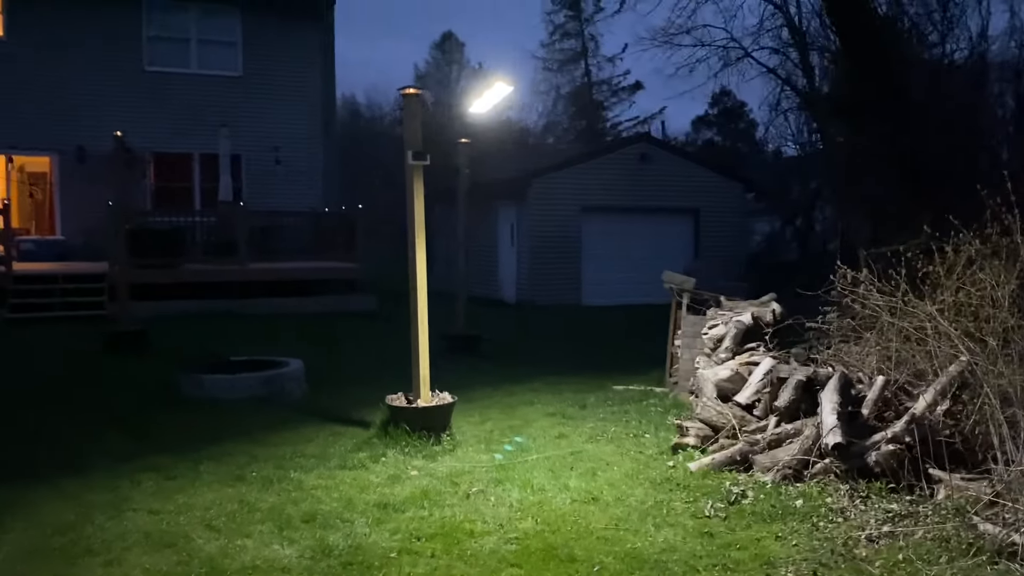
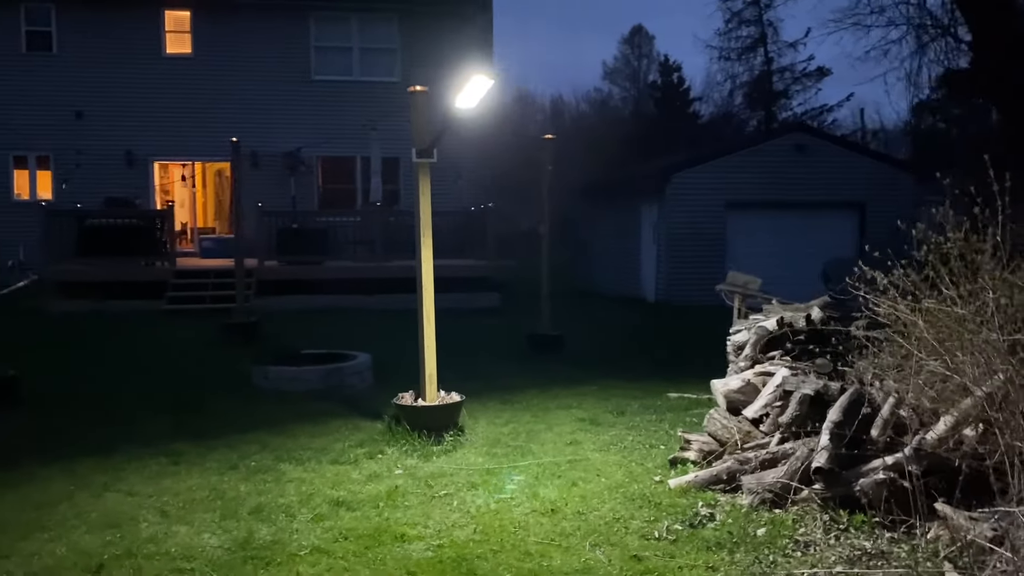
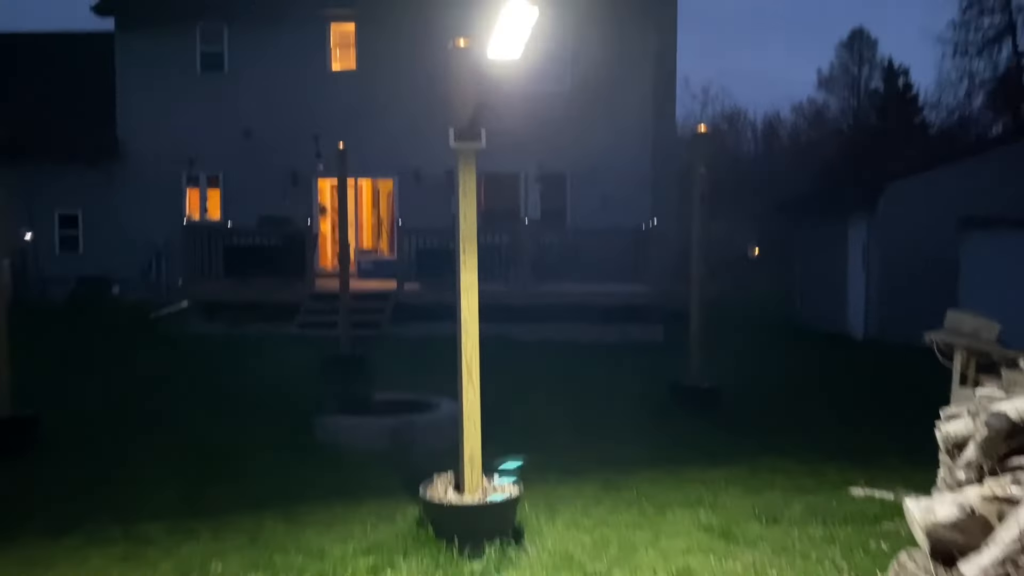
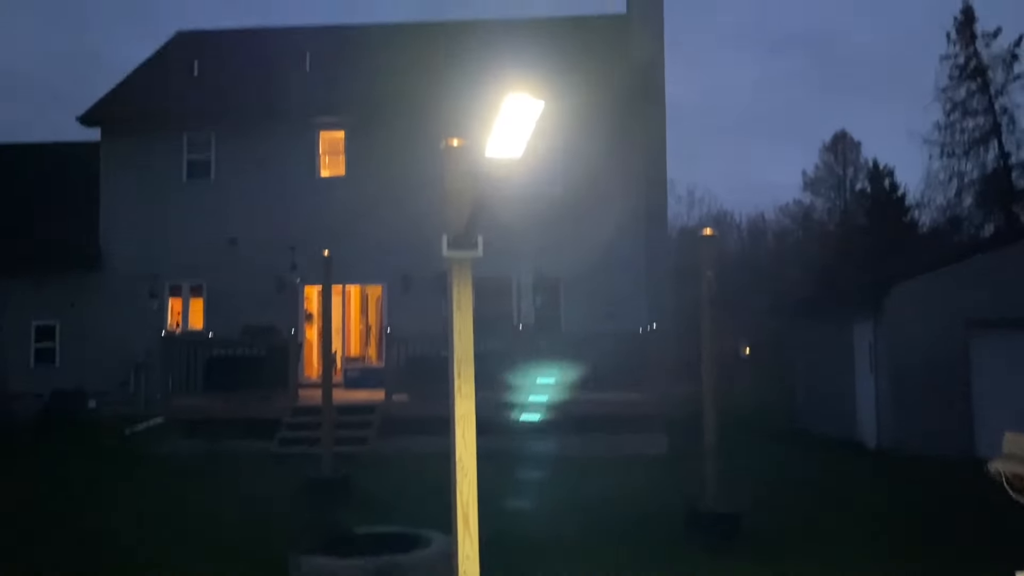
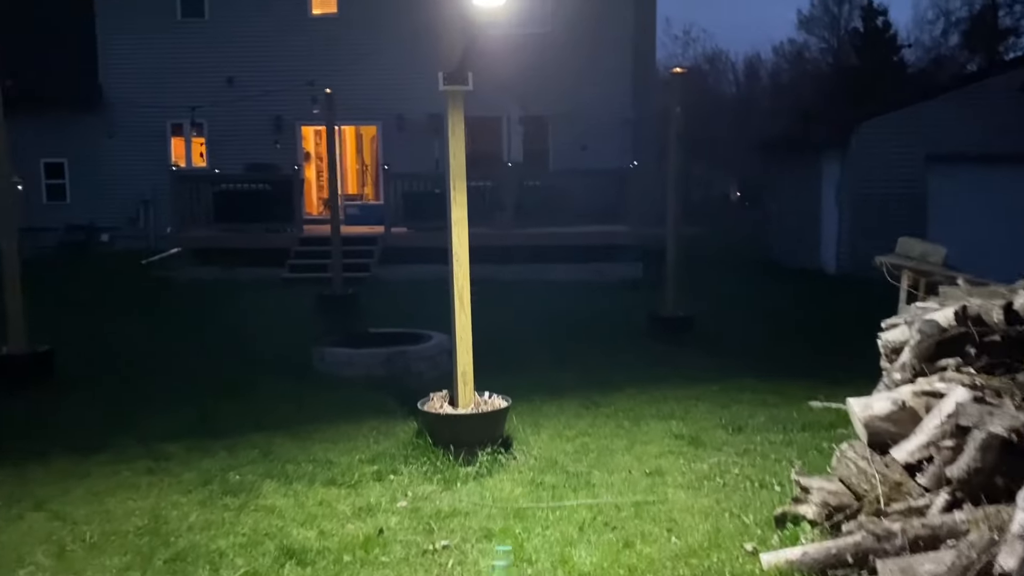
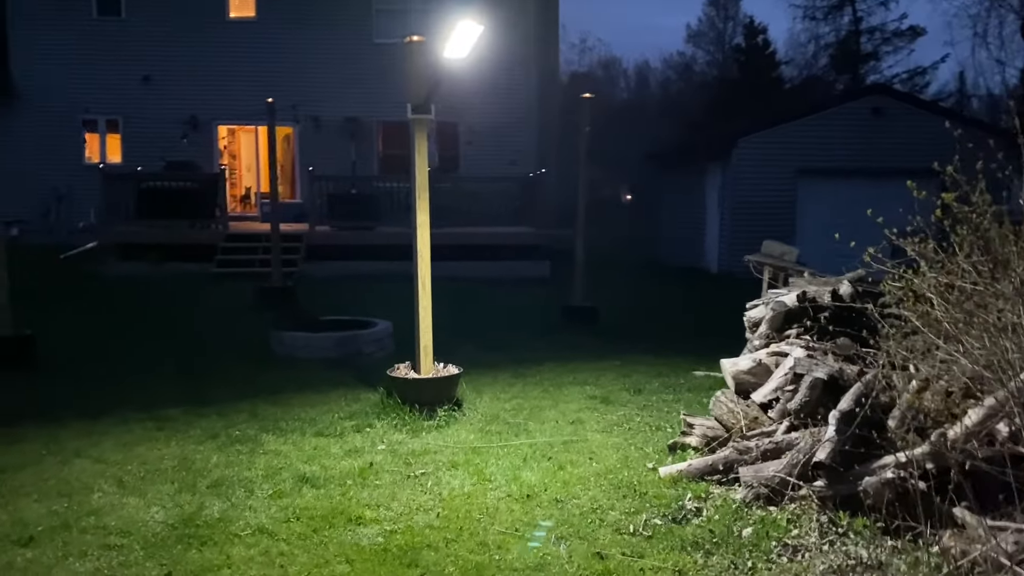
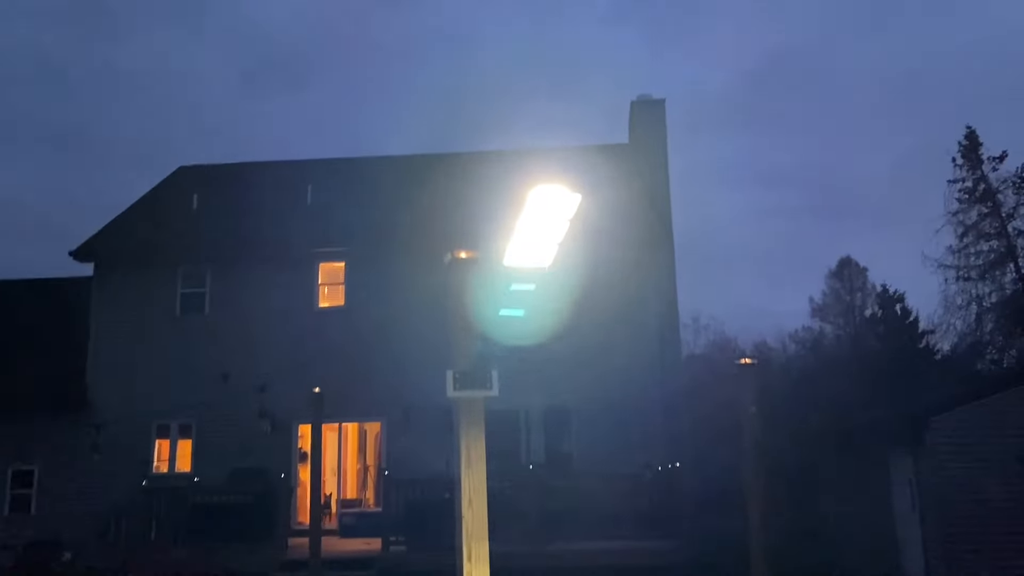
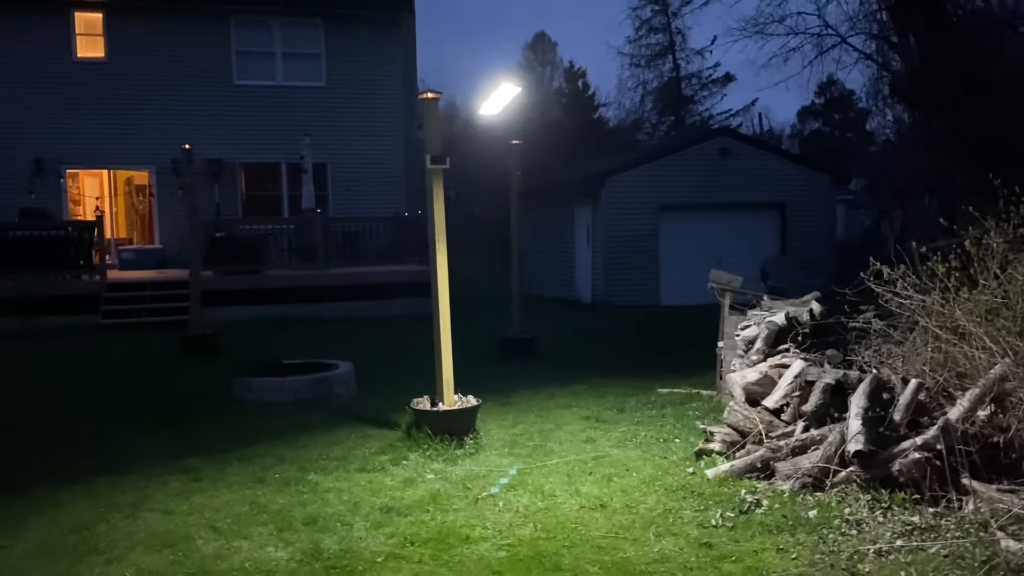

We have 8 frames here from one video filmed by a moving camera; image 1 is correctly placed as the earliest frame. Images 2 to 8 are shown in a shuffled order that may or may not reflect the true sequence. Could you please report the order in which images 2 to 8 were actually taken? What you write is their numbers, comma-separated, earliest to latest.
8, 2, 6, 5, 3, 4, 7
